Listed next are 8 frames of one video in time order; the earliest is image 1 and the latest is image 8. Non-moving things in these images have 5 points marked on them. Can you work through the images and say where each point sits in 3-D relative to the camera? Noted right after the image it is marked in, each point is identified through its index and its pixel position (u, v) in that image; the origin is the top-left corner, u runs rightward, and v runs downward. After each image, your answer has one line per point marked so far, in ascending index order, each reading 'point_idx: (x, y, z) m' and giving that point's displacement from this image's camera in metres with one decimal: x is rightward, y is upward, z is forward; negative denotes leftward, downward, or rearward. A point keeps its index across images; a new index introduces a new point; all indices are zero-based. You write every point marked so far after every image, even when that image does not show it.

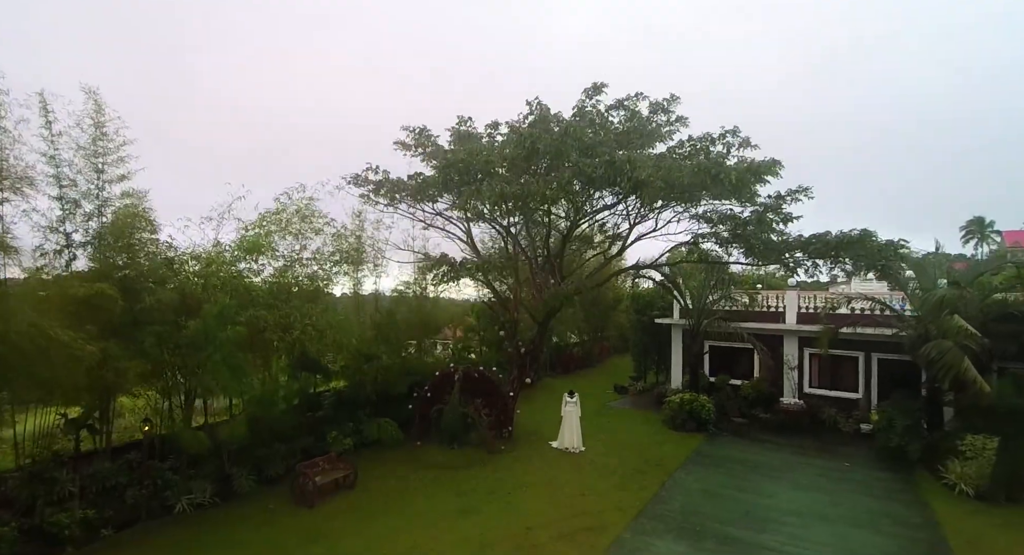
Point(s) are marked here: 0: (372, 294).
0: (-3.1, -0.4, +11.9) m
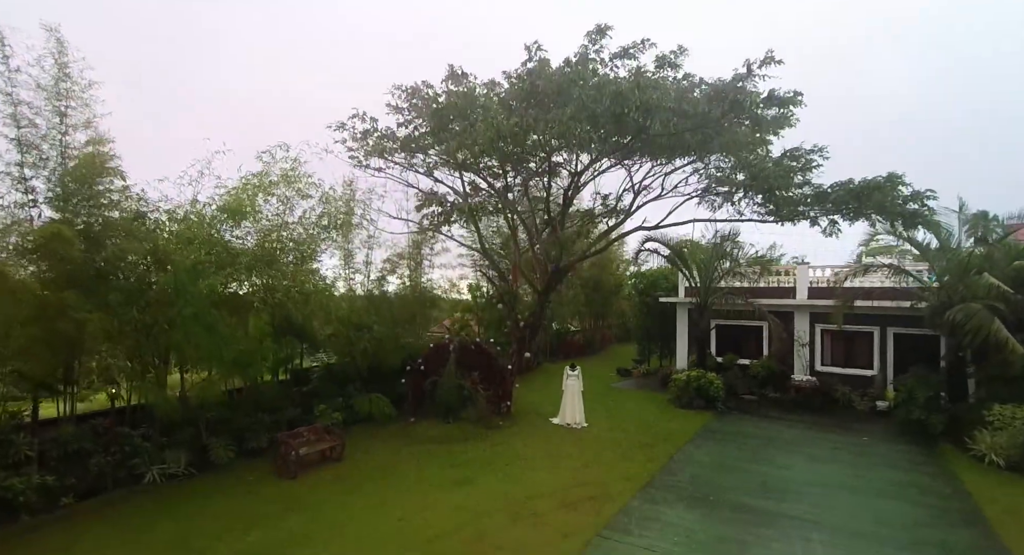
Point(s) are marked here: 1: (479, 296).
0: (-3.2, +0.2, +11.3) m
1: (-0.9, -0.7, +14.8) m
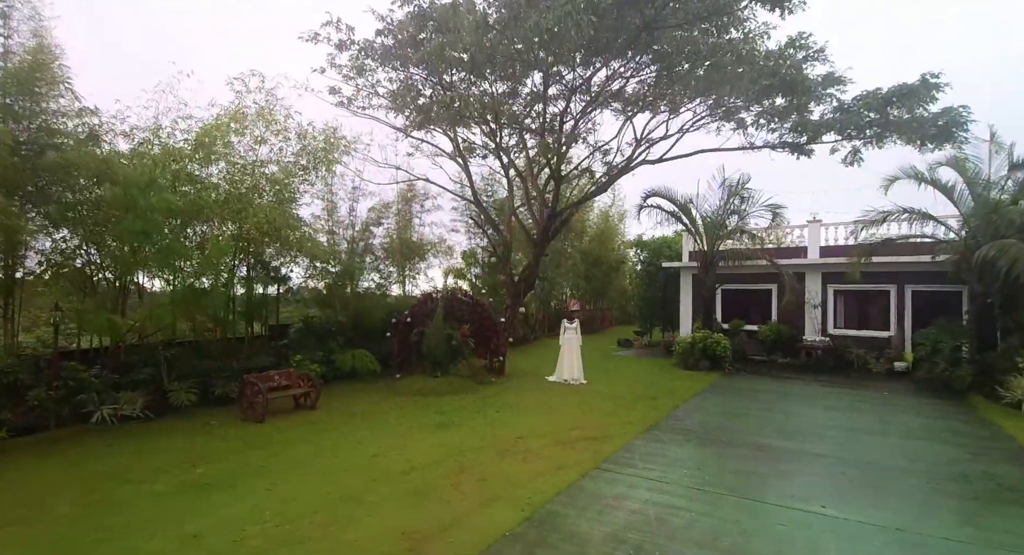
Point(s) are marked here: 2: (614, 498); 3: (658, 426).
0: (-3.3, +1.2, +10.6) m
1: (-1.0, +0.3, +14.1) m
2: (+0.9, -1.8, +4.4) m
3: (+1.9, -1.9, +6.8) m
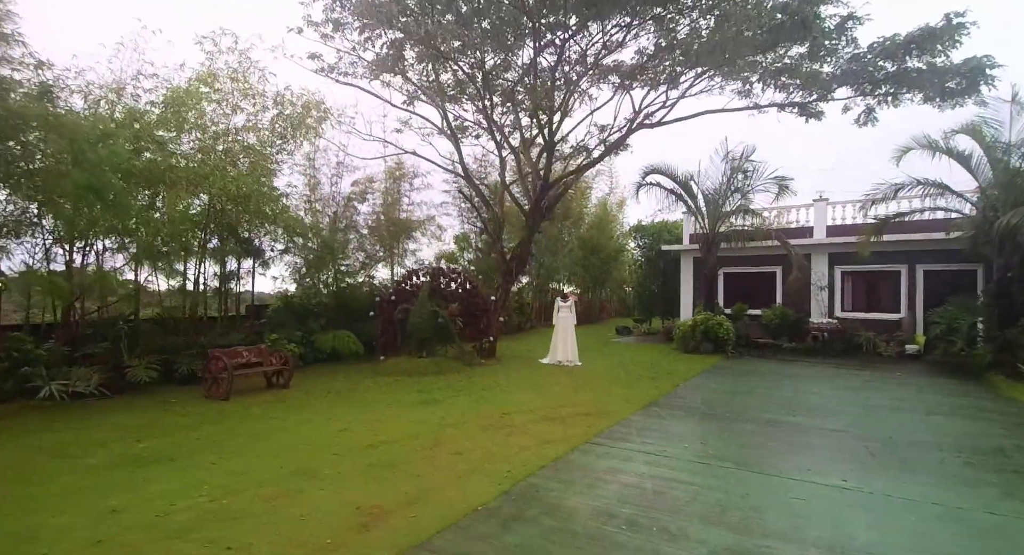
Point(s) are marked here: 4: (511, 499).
0: (-3.4, +1.7, +10.1) m
1: (-1.2, +0.7, +13.5) m
2: (+0.7, -1.4, +3.9) m
3: (+1.7, -1.5, +6.2) m
4: (0.0, -1.4, +3.4) m
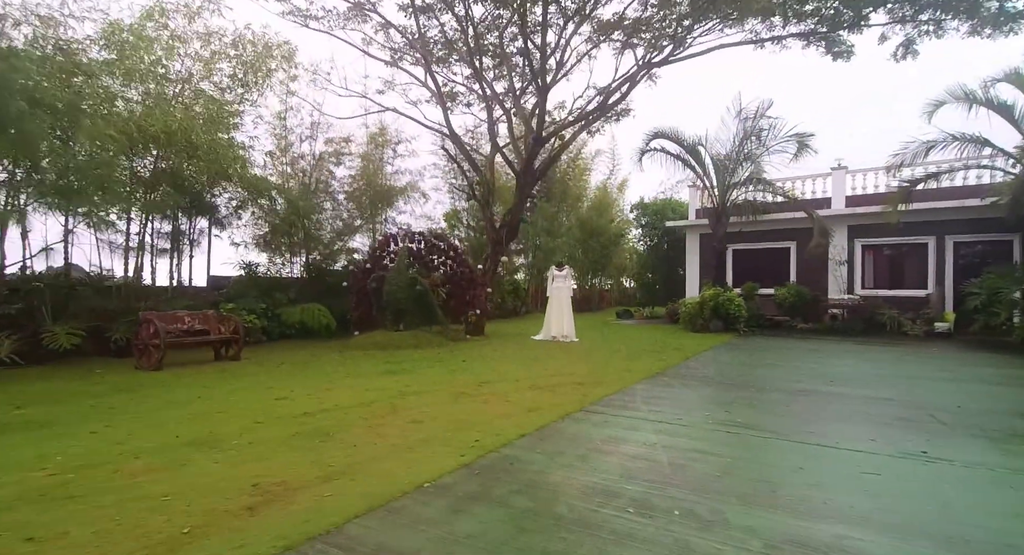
0: (-3.6, +2.2, +9.1) m
1: (-1.4, +1.3, +12.6) m
2: (+0.5, -0.9, +3.0) m
3: (+1.5, -1.0, +5.3) m
4: (-0.2, -0.9, +2.4) m
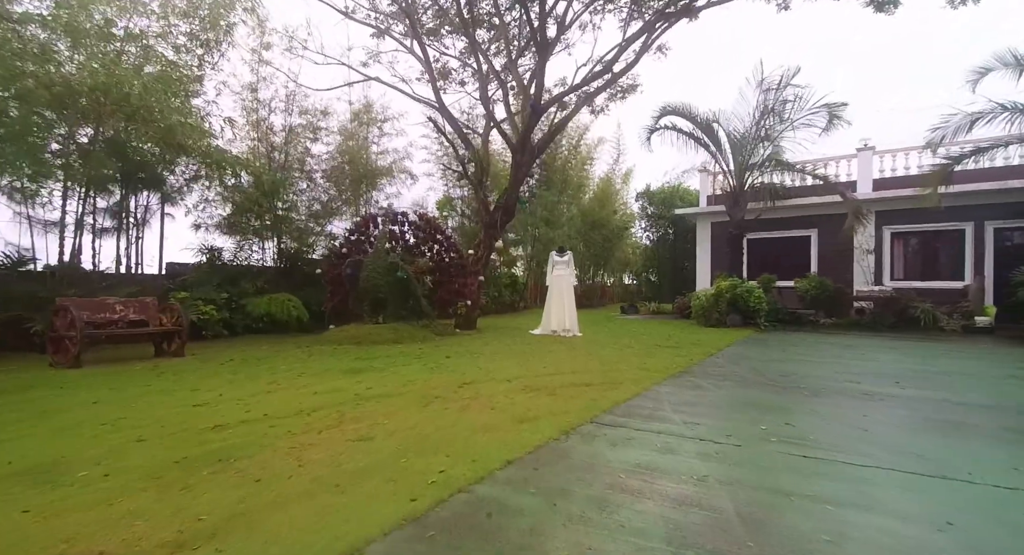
0: (-3.7, +2.4, +8.2) m
1: (-1.4, +1.5, +11.6) m
2: (+0.5, -0.7, +2.0) m
3: (+1.5, -0.8, +4.4) m
4: (-0.2, -0.7, +1.5) m
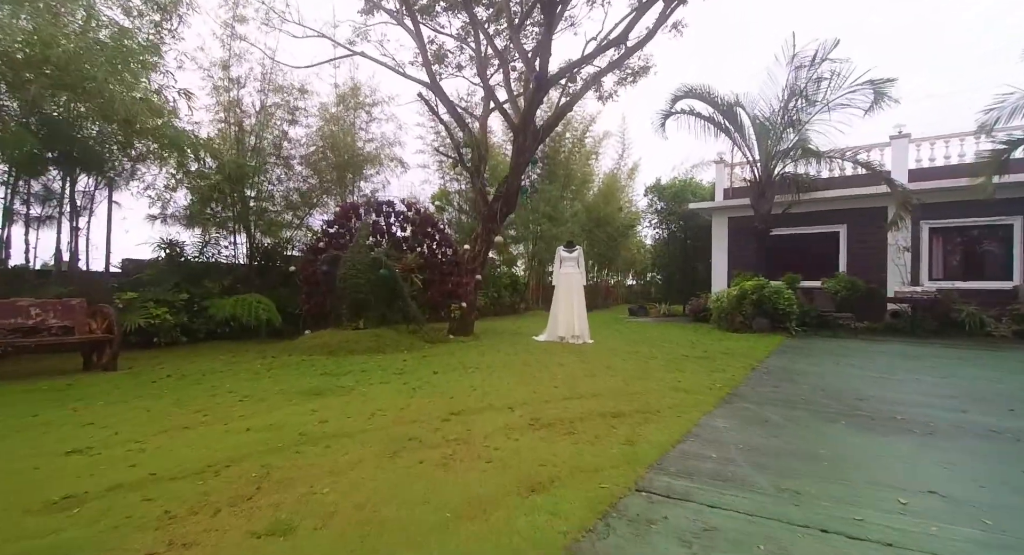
0: (-3.7, +2.4, +7.3) m
1: (-1.4, +1.5, +10.7) m
2: (+0.5, -0.7, +1.1) m
3: (+1.5, -0.8, +3.4) m
4: (-0.2, -0.7, +0.6) m
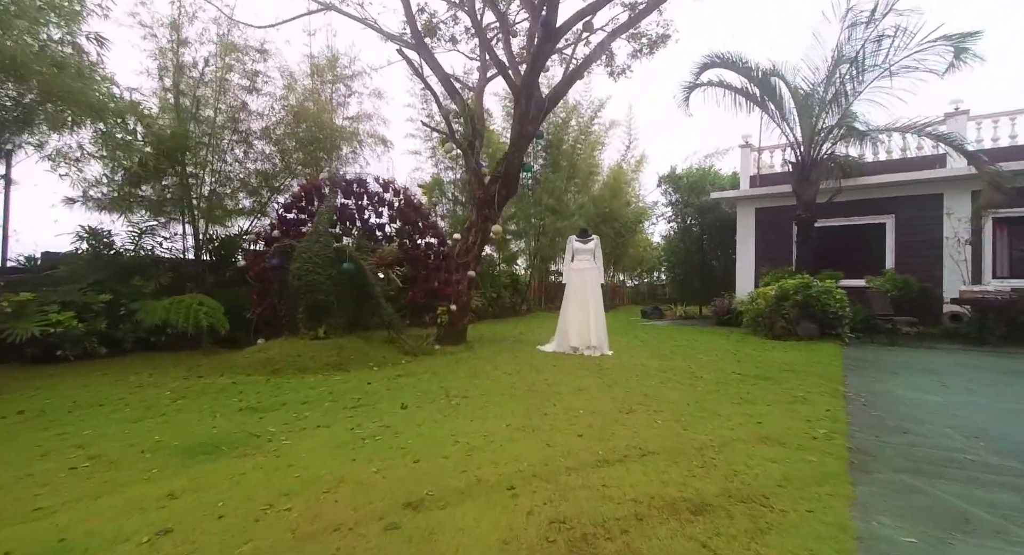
0: (-3.7, +2.4, +6.1) m
1: (-1.4, +1.5, +9.5) m
2: (+0.5, -0.7, -0.1) m
3: (+1.5, -0.7, +2.2) m
4: (-0.2, -0.7, -0.6) m
